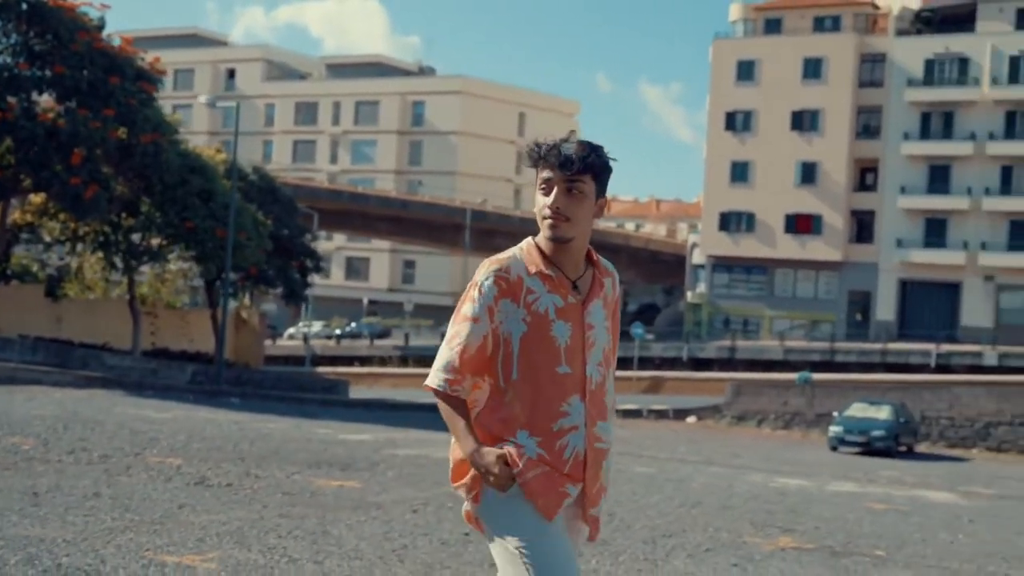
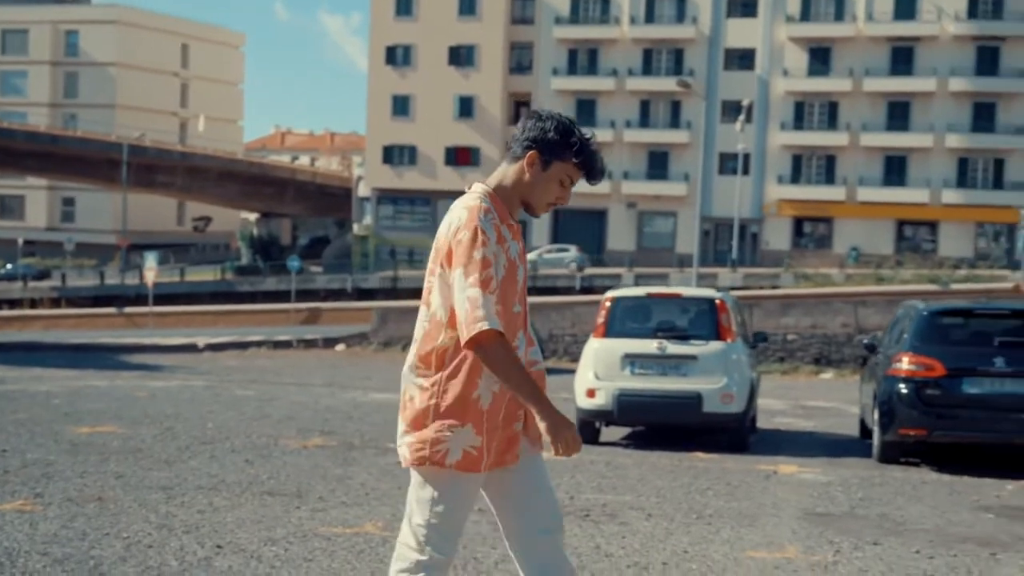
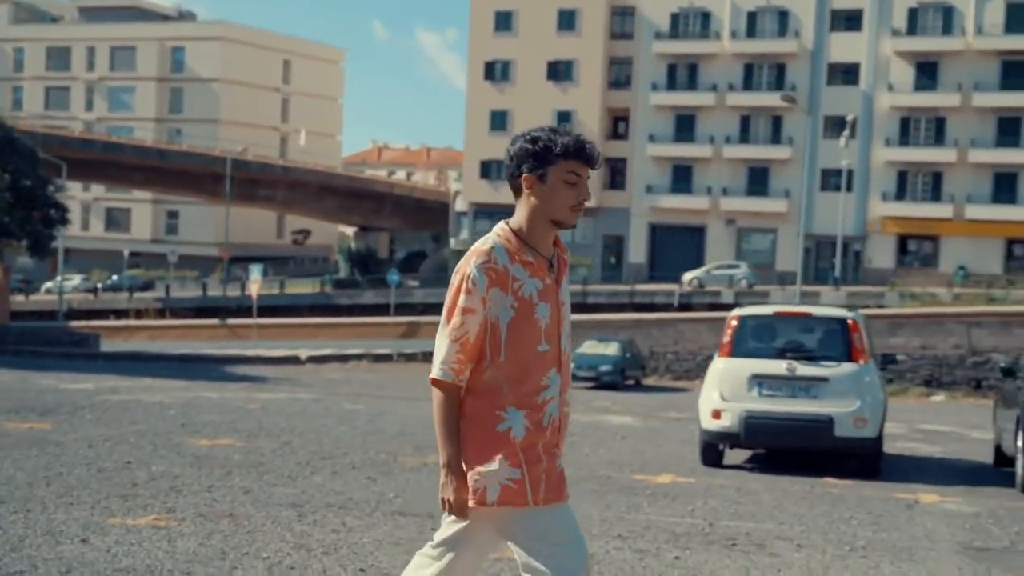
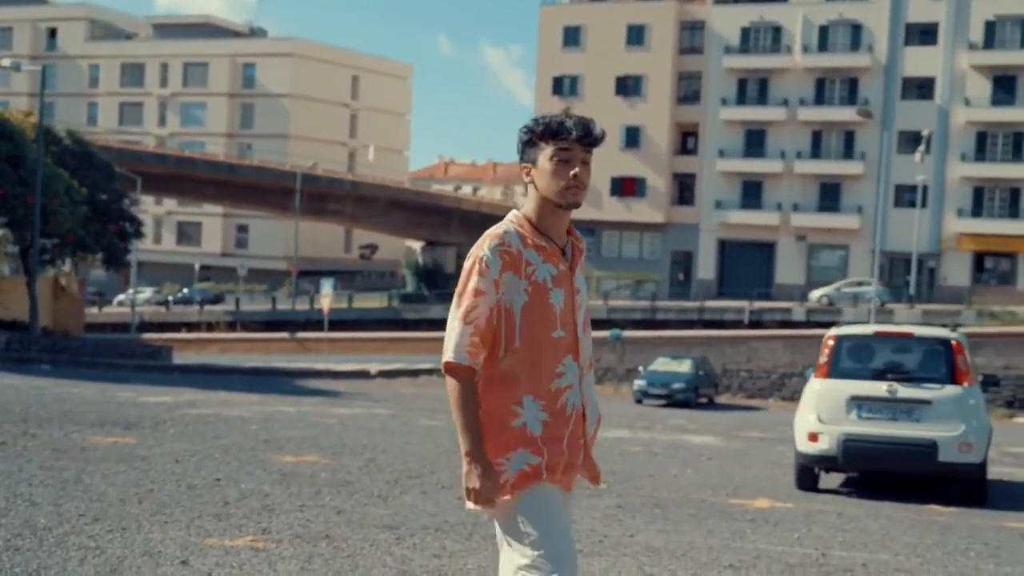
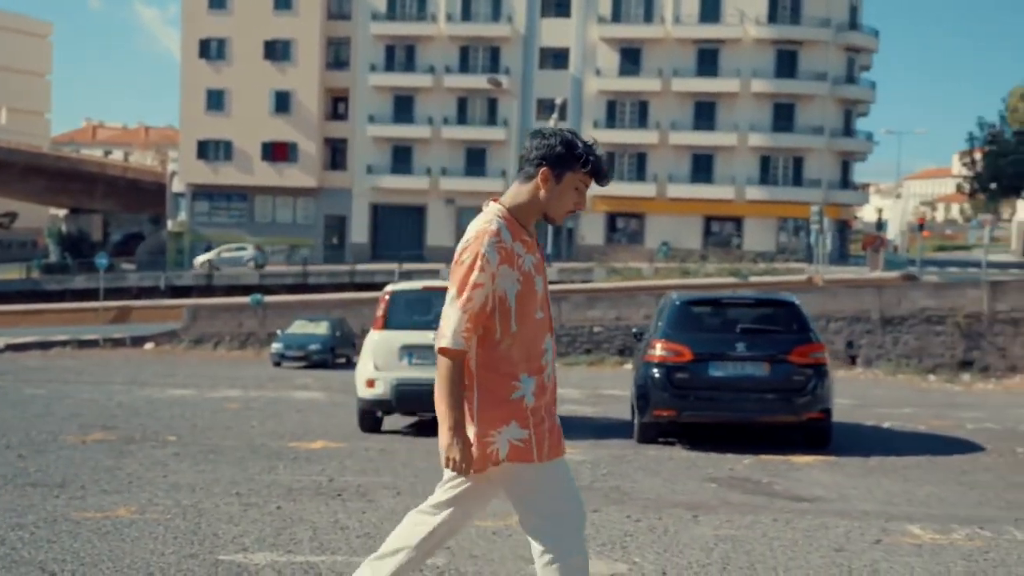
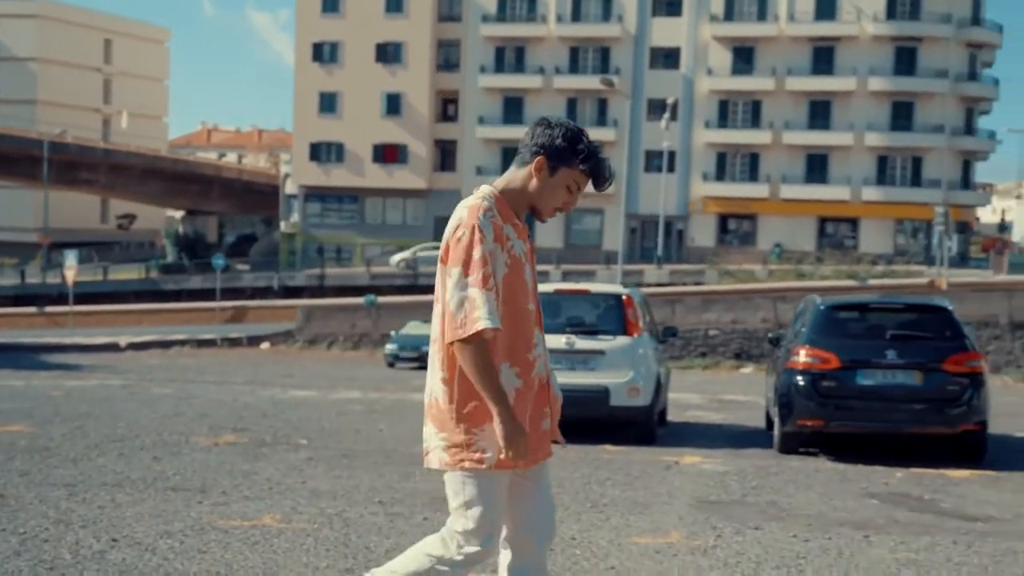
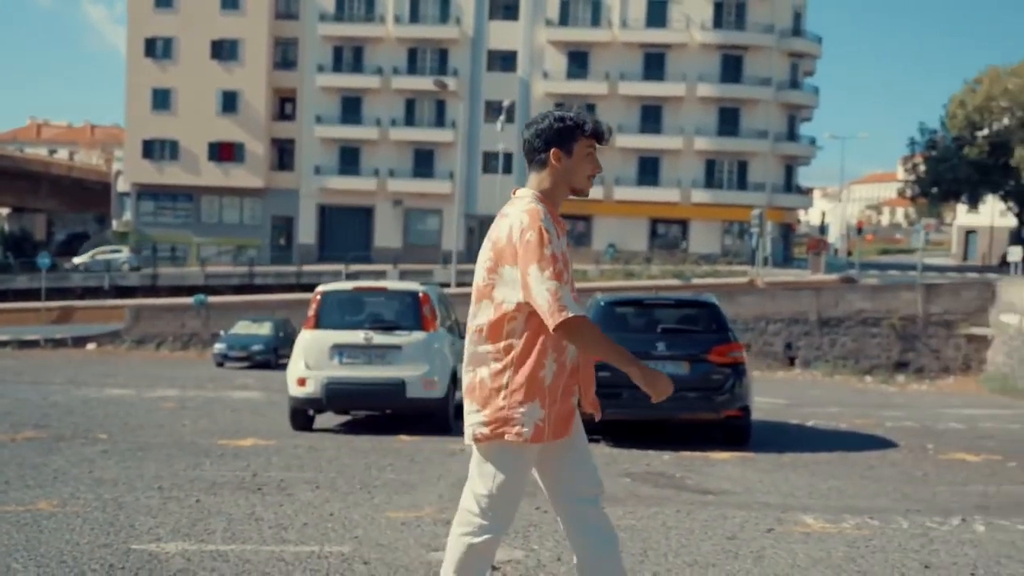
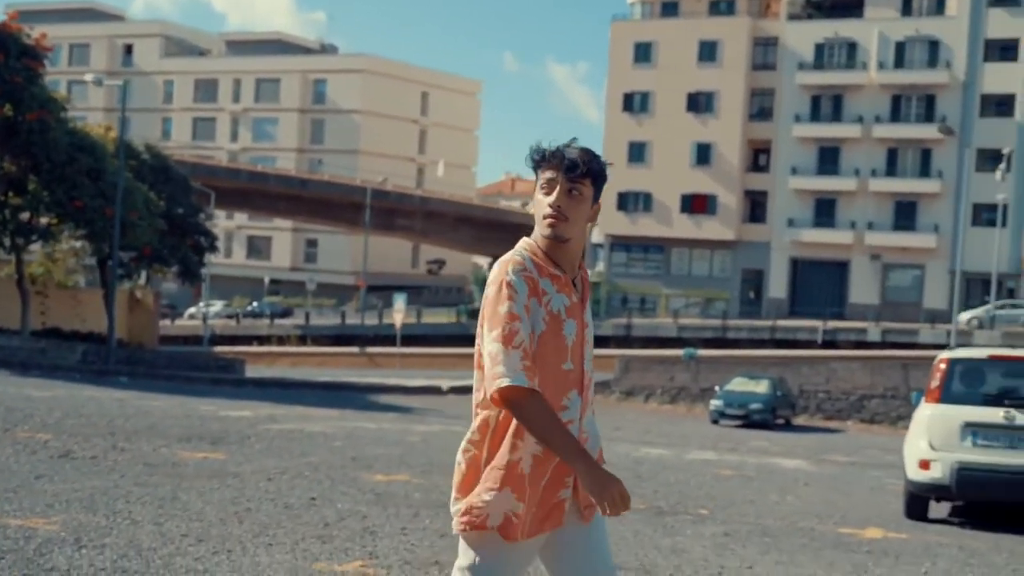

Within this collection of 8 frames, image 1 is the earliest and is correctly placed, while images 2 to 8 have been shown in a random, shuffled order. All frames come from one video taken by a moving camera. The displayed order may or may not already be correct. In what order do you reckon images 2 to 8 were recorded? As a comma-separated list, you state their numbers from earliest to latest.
8, 4, 3, 2, 6, 5, 7
